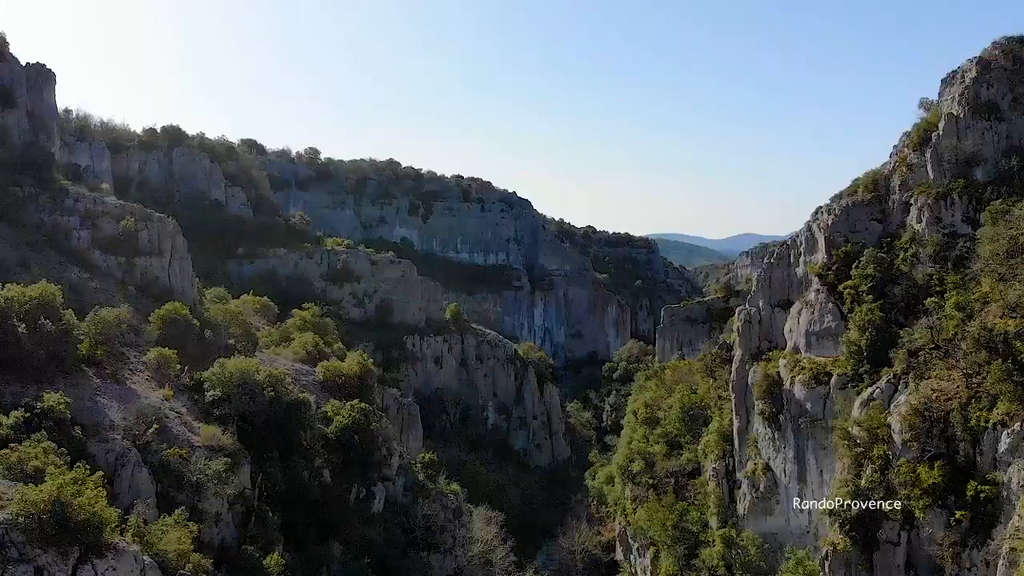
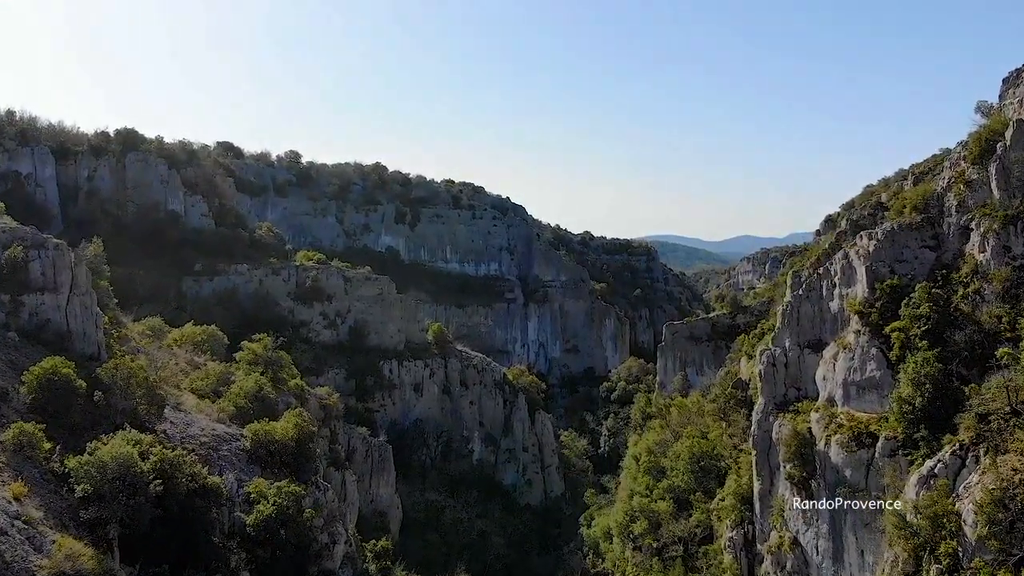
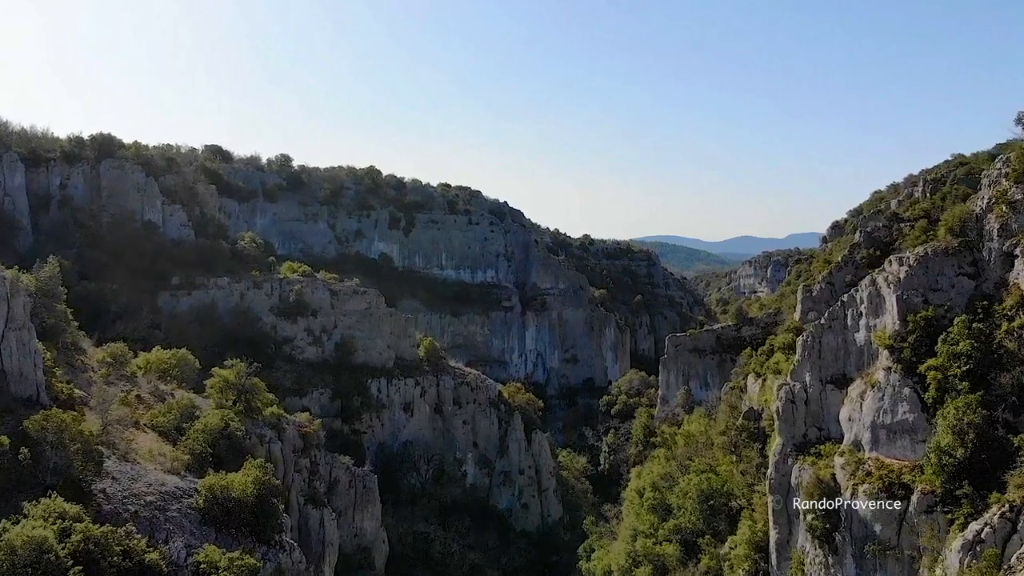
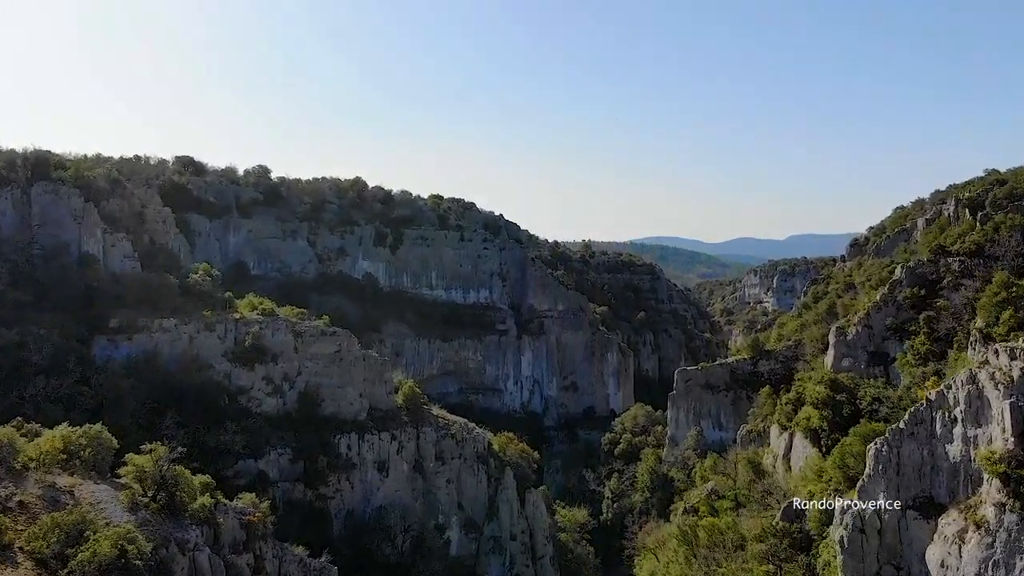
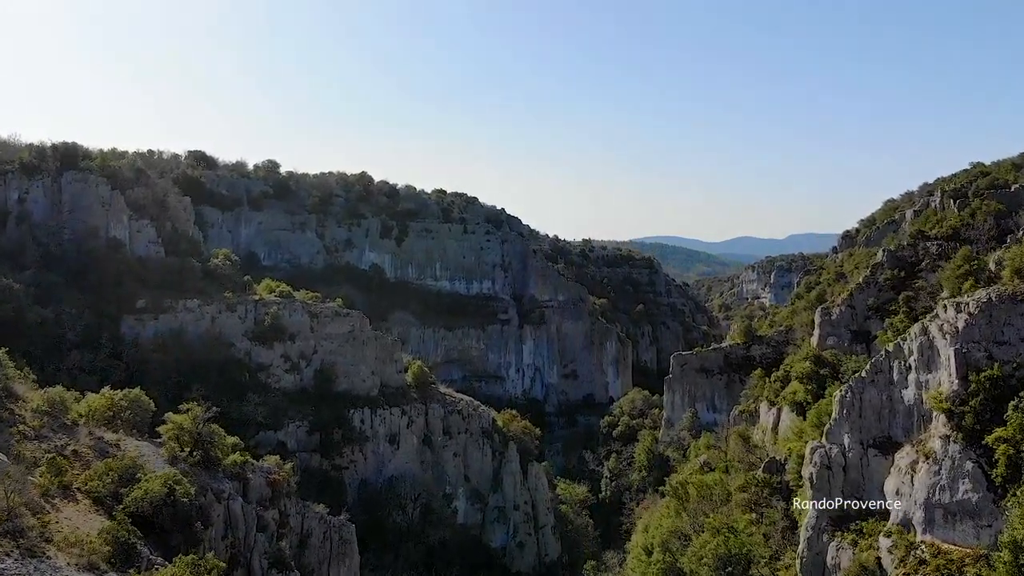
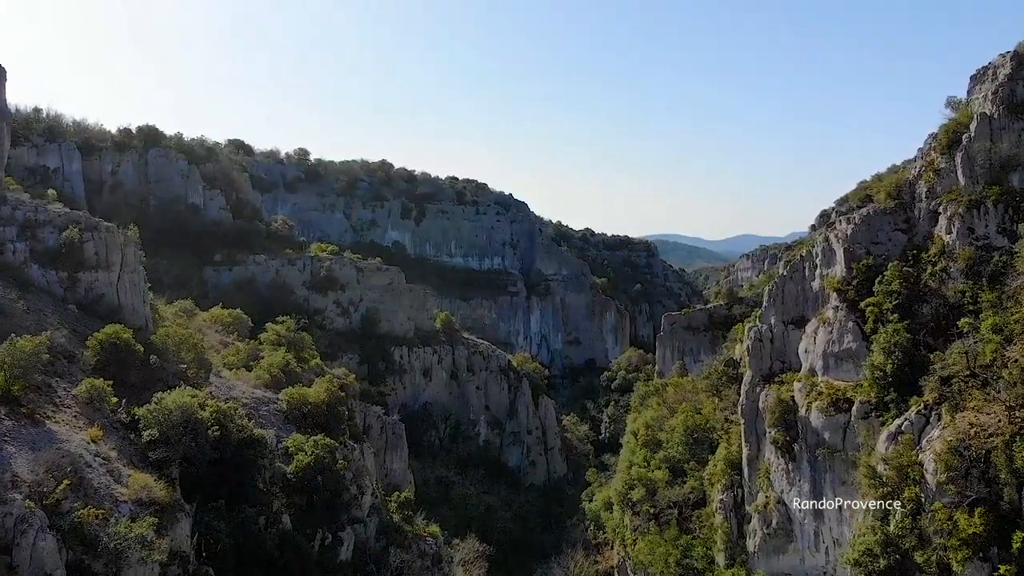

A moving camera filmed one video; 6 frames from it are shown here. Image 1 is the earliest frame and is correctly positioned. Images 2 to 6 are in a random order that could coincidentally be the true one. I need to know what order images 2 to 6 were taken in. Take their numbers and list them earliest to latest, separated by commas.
6, 2, 3, 5, 4
